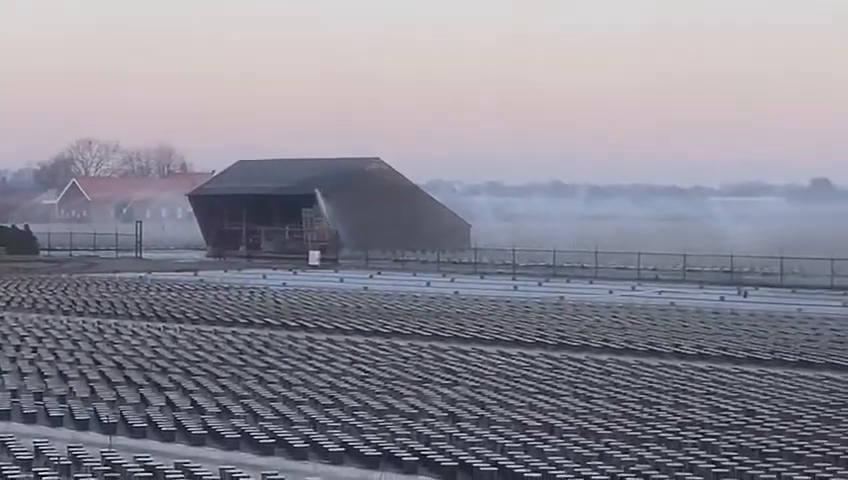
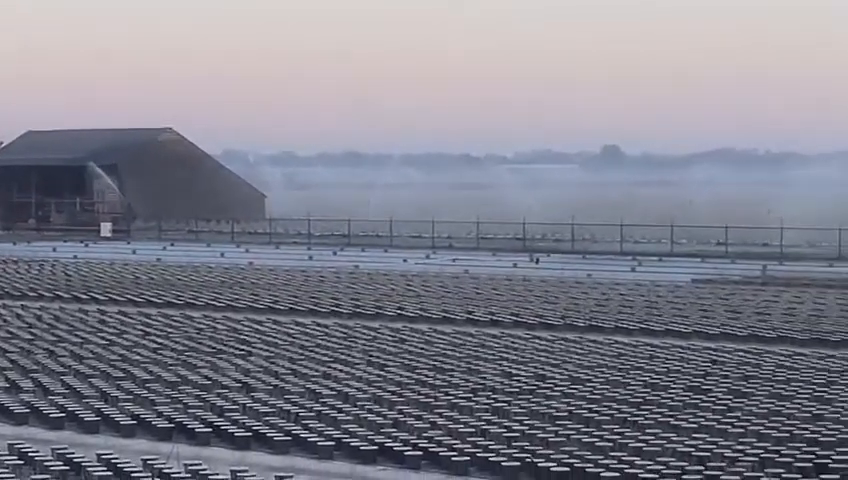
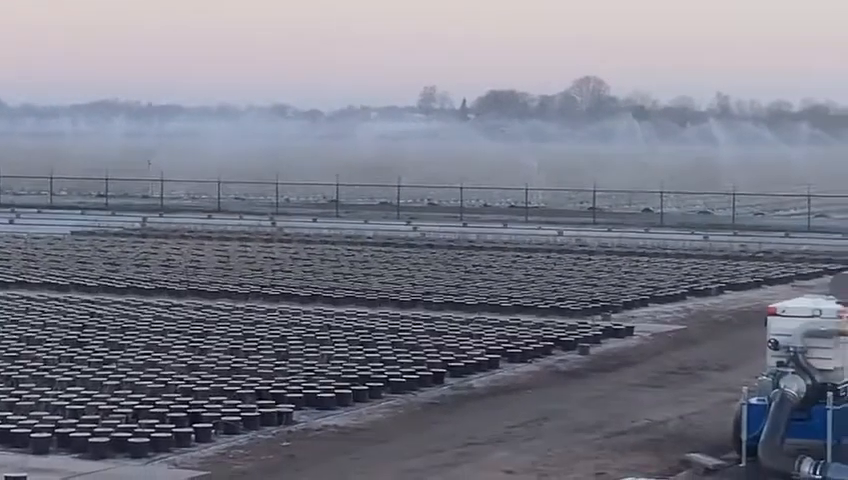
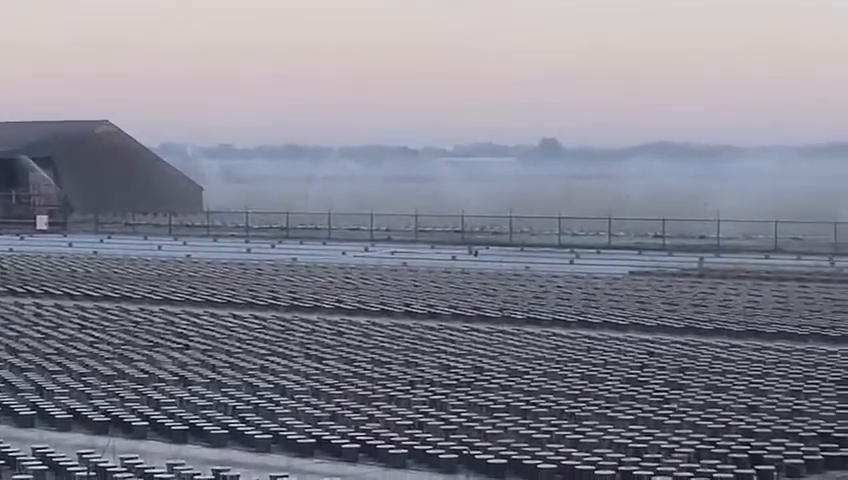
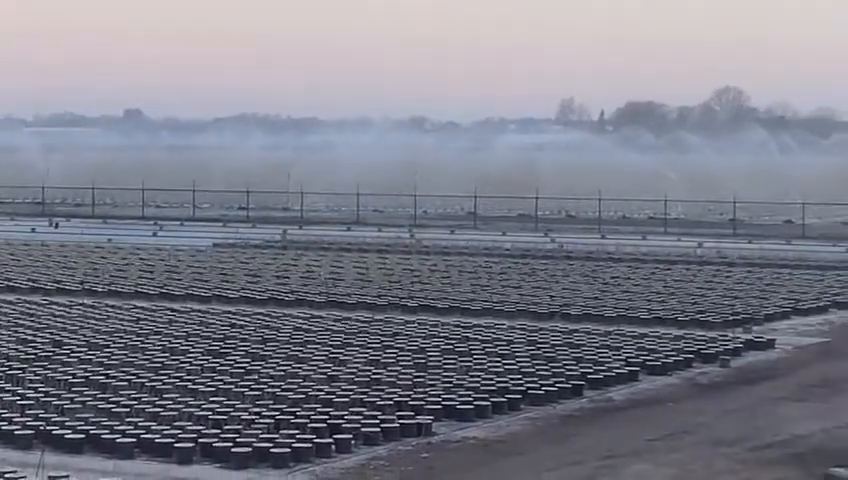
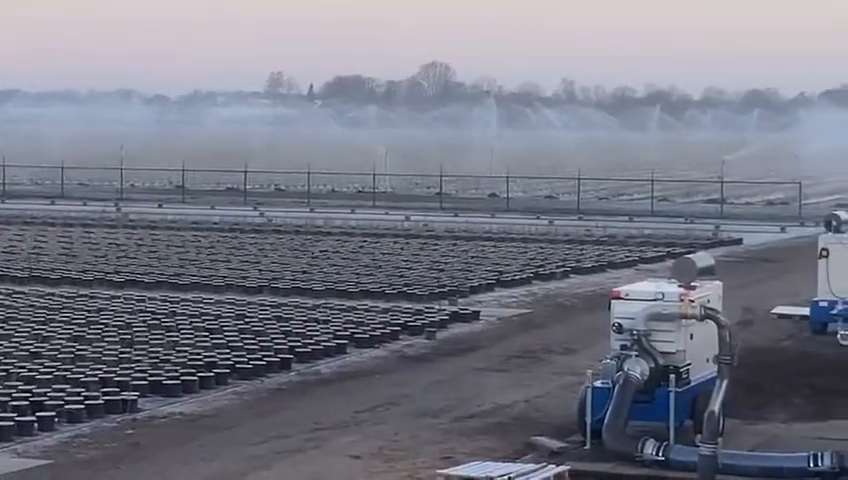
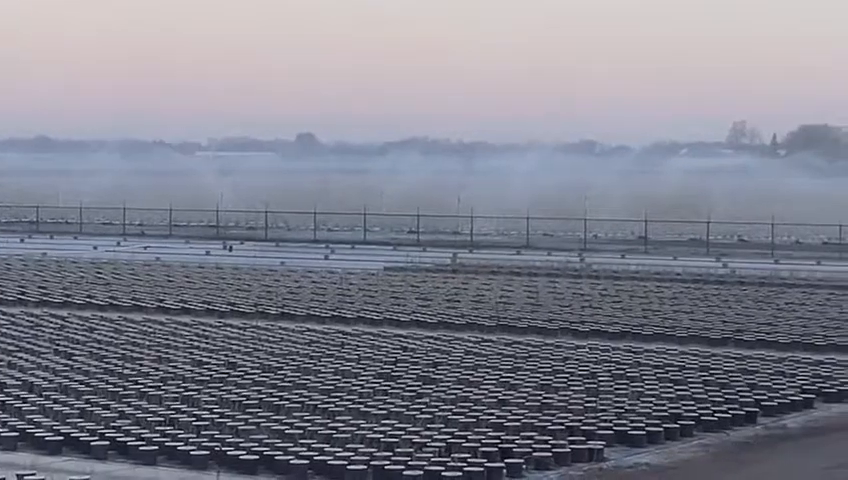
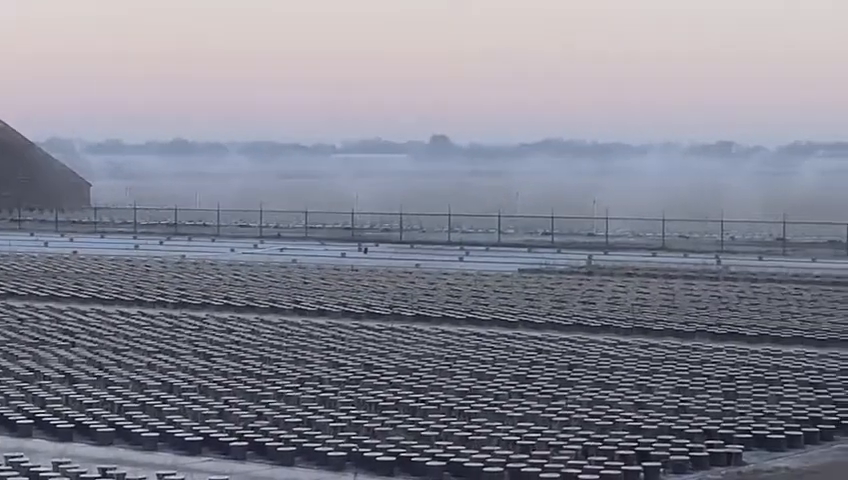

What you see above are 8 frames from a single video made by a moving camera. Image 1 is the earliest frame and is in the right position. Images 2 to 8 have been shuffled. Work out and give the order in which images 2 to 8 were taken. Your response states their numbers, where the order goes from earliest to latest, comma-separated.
2, 4, 8, 7, 5, 3, 6
